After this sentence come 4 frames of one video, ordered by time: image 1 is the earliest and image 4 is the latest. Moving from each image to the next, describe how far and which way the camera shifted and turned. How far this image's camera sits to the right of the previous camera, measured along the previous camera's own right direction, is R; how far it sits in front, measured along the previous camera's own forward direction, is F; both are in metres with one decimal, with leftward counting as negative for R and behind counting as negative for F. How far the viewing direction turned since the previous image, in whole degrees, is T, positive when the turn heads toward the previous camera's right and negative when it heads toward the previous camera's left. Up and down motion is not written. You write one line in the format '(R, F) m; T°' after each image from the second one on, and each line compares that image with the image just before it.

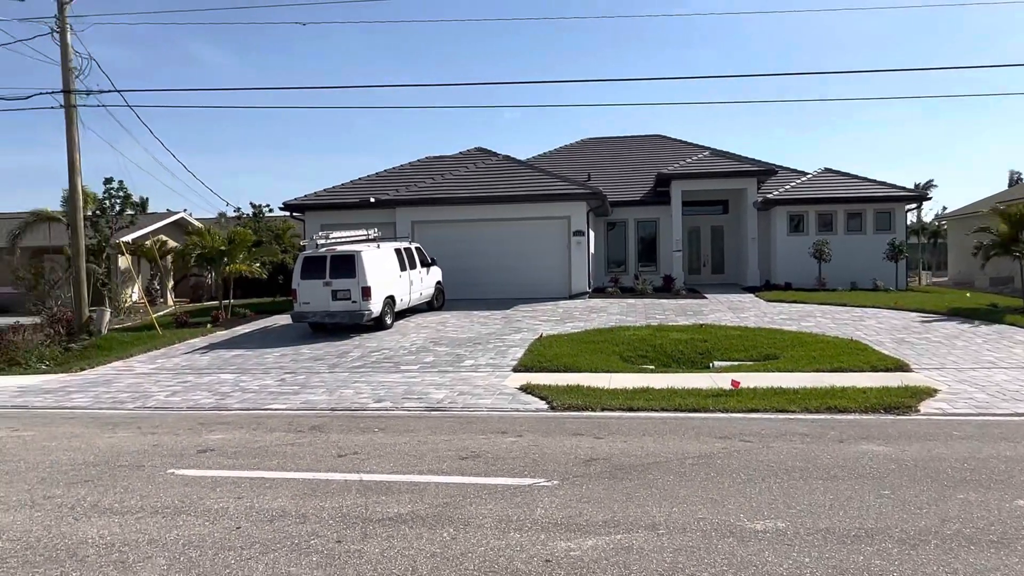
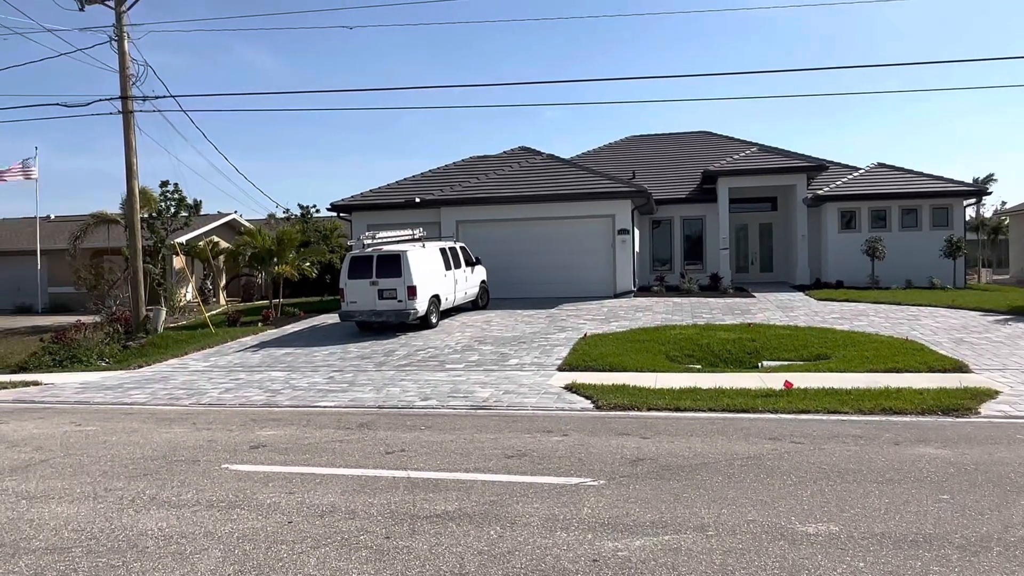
(0.0, 0.0) m; -3°
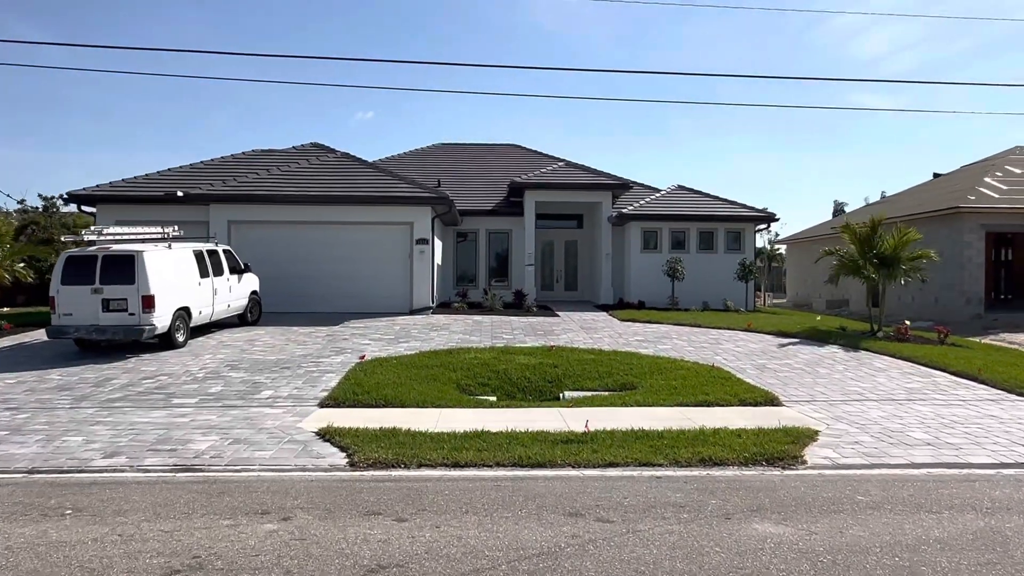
(+0.7, +2.1) m; +14°
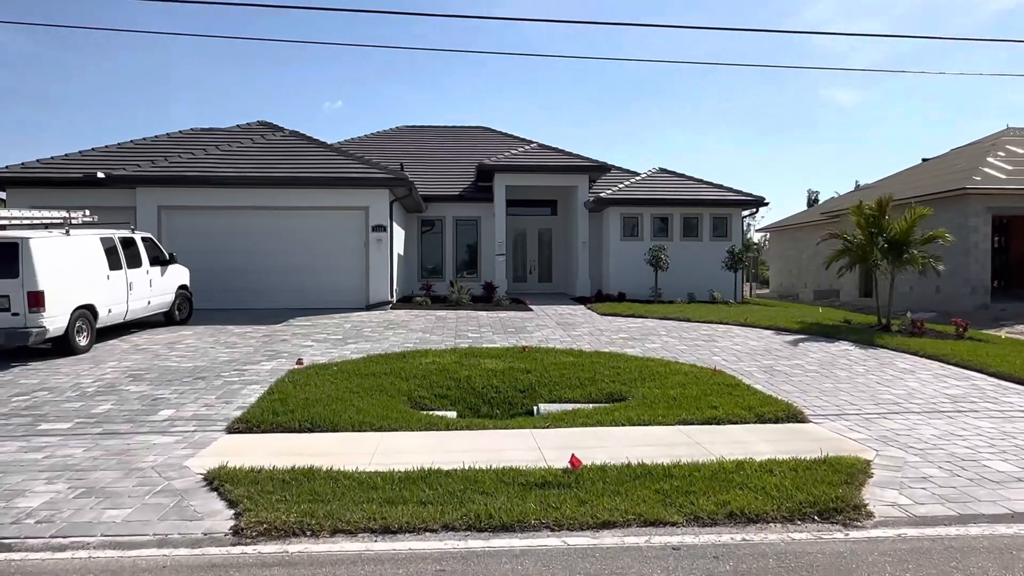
(+0.1, +1.9) m; +2°
